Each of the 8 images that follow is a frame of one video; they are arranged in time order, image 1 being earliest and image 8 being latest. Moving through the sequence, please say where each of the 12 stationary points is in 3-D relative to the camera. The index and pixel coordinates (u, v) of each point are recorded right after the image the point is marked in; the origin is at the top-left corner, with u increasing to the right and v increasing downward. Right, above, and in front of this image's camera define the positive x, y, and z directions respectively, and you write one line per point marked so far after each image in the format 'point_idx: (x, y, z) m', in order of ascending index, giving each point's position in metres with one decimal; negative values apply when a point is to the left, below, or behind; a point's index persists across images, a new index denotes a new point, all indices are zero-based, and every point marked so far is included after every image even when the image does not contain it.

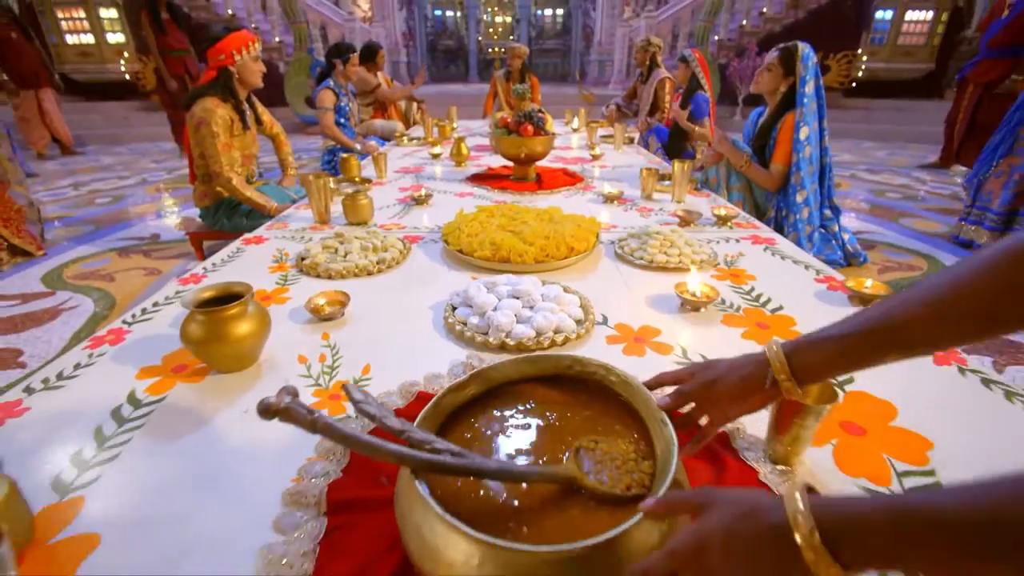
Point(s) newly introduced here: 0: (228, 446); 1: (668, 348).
0: (-0.5, -0.3, +0.9) m
1: (+0.4, -0.1, +1.2) m
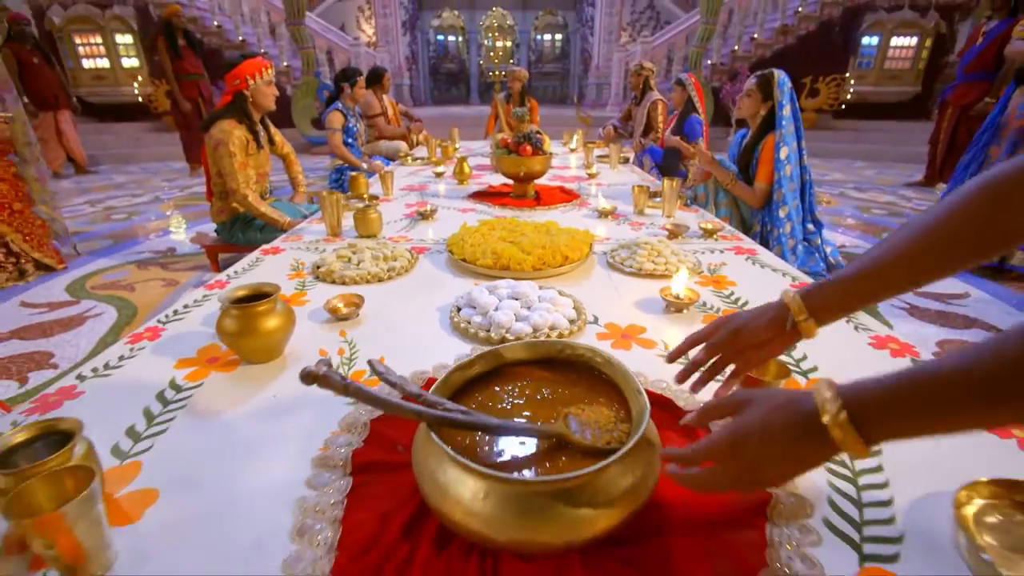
0: (-0.5, -0.3, +1.0) m
1: (+0.4, -0.2, +1.3) m
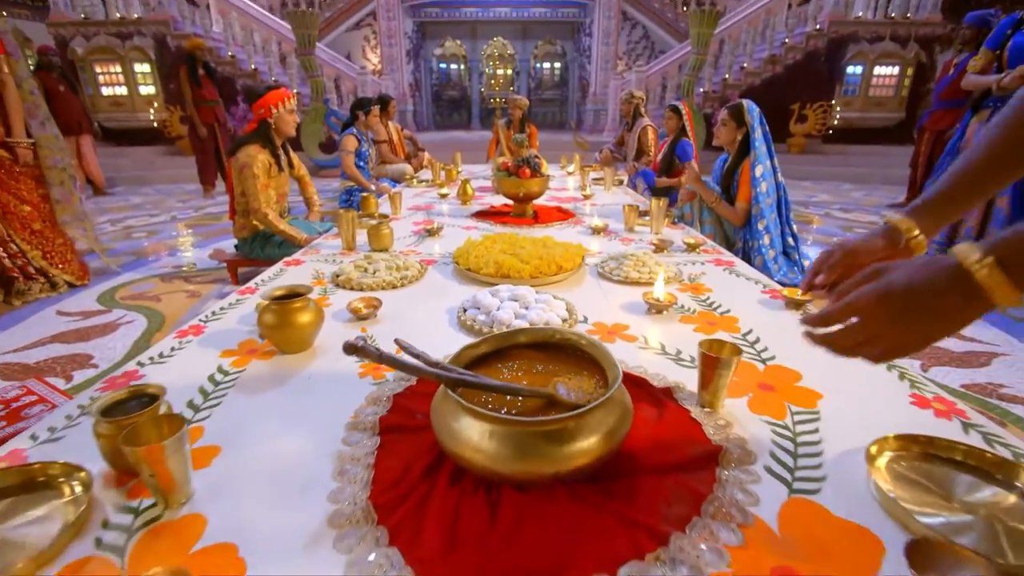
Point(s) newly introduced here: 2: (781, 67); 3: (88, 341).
0: (-0.5, -0.3, +1.2) m
1: (+0.4, -0.2, +1.5) m
2: (+5.0, +4.1, +9.0) m
3: (-2.1, -0.3, +2.4) m
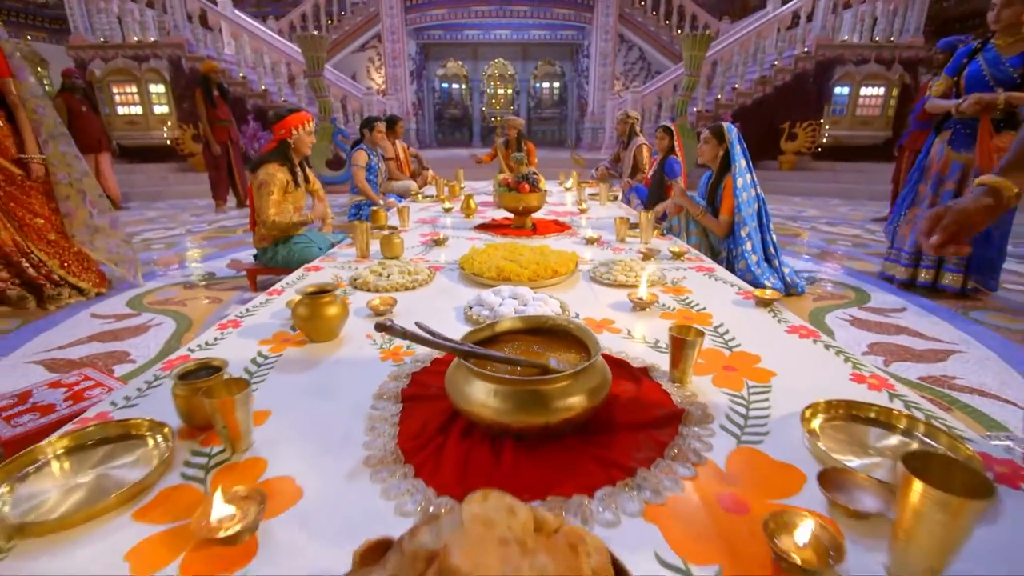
0: (-0.5, -0.3, +1.4) m
1: (+0.4, -0.2, +1.7) m
2: (+5.0, +3.9, +9.3) m
3: (-2.1, -0.3, +2.6) m
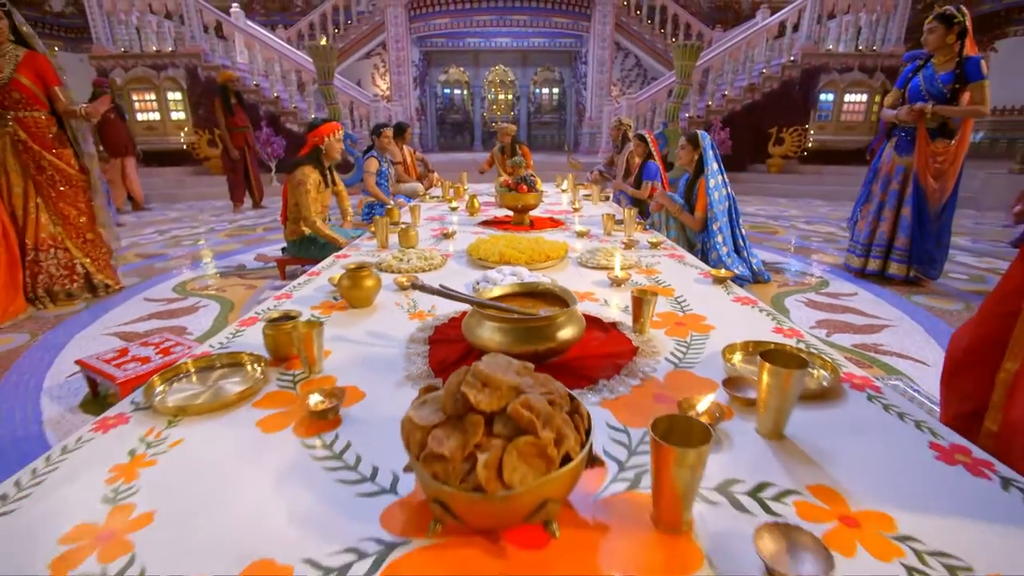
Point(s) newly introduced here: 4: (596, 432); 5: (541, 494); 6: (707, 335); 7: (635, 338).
0: (-0.5, -0.2, +1.9) m
1: (+0.4, -0.1, +2.2) m
2: (+5.0, +4.0, +9.8) m
3: (-2.1, -0.2, +3.0) m
4: (+0.2, -0.3, +1.2) m
5: (0.0, -0.3, +0.8) m
6: (+0.7, -0.2, +1.8) m
7: (+0.4, -0.2, +1.7) m
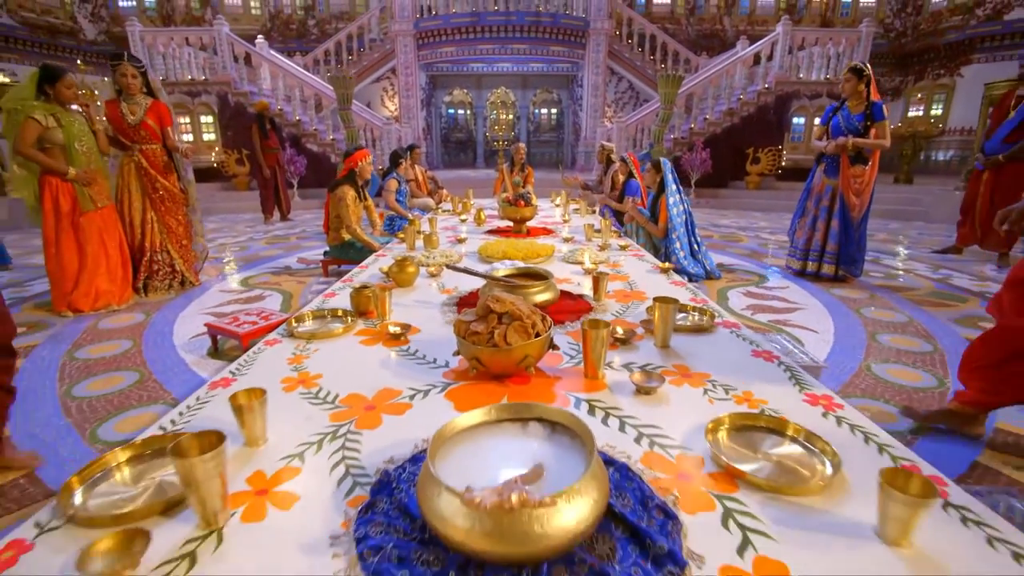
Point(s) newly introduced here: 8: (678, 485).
0: (-0.5, -0.1, +2.7) m
1: (+0.4, 0.0, +3.0) m
2: (+5.1, +3.8, +10.7) m
3: (-2.1, -0.1, +3.9) m
4: (+0.2, -0.2, +2.0) m
5: (0.0, -0.2, +1.6) m
6: (+0.7, -0.1, +2.6) m
7: (+0.4, -0.1, +2.6) m
8: (+0.4, -0.5, +1.2) m
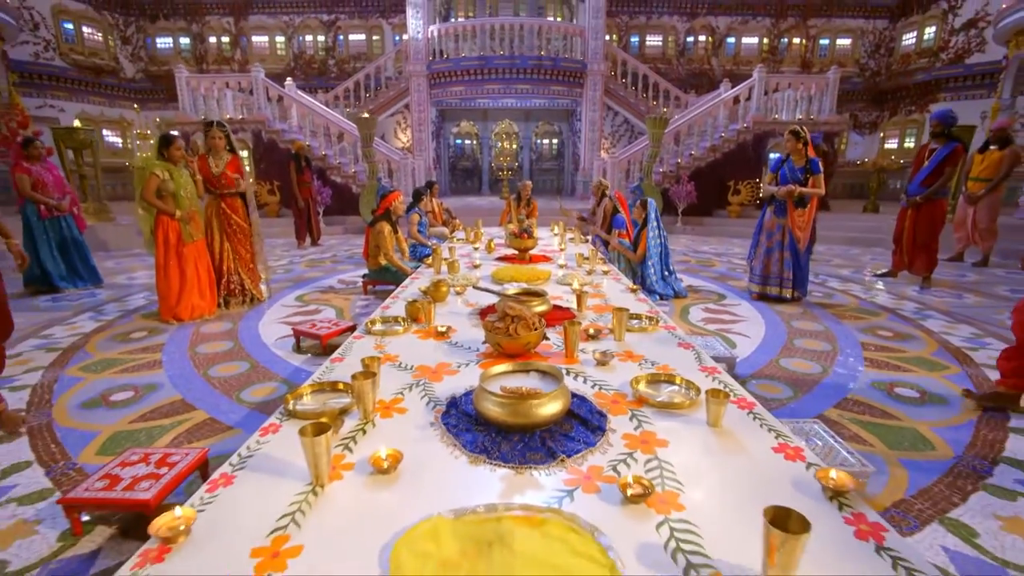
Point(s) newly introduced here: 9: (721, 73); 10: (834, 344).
0: (-0.5, -0.2, +3.7) m
1: (+0.4, -0.1, +4.0) m
2: (+5.2, +3.3, +11.9) m
3: (-2.1, -0.3, +4.9) m
4: (+0.2, -0.3, +3.0) m
5: (+0.1, -0.3, +2.7) m
6: (+0.8, -0.2, +3.6) m
7: (+0.5, -0.2, +3.6) m
8: (+0.5, -0.5, +2.2) m
9: (+7.4, +7.6, +17.0) m
10: (+2.7, -0.5, +4.0) m
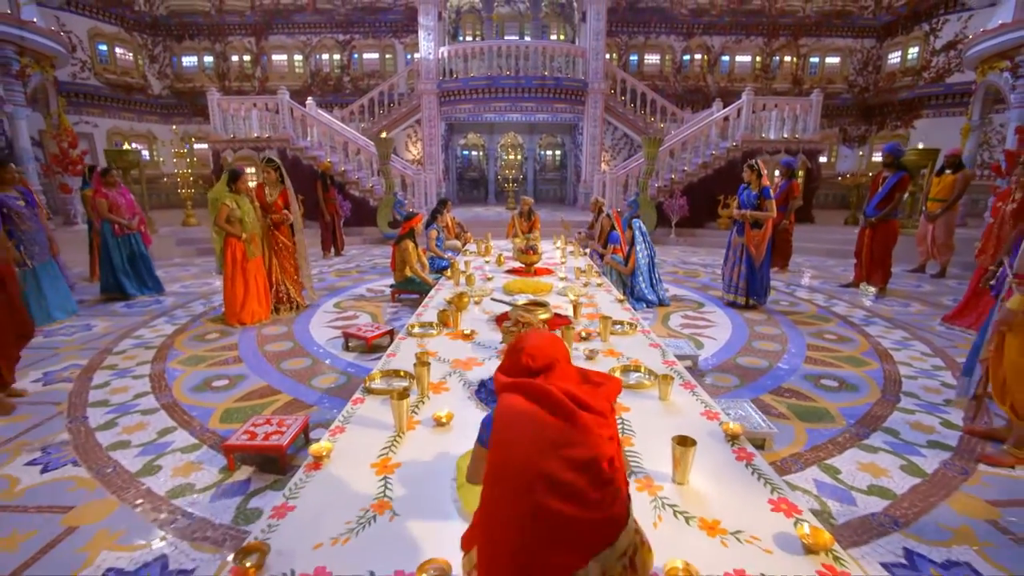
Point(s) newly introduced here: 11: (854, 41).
0: (-0.4, -0.3, +4.6) m
1: (+0.5, -0.2, +4.9) m
2: (+5.3, +3.2, +12.8) m
3: (-2.0, -0.4, +5.8) m
4: (+0.3, -0.4, +3.9) m
5: (+0.2, -0.4, +3.6) m
6: (+0.9, -0.3, +4.5) m
7: (+0.6, -0.3, +4.5) m
8: (+0.5, -0.6, +3.1) m
9: (+7.6, +7.4, +17.9) m
10: (+2.8, -0.6, +4.9) m
11: (+12.4, +9.0, +17.4) m
